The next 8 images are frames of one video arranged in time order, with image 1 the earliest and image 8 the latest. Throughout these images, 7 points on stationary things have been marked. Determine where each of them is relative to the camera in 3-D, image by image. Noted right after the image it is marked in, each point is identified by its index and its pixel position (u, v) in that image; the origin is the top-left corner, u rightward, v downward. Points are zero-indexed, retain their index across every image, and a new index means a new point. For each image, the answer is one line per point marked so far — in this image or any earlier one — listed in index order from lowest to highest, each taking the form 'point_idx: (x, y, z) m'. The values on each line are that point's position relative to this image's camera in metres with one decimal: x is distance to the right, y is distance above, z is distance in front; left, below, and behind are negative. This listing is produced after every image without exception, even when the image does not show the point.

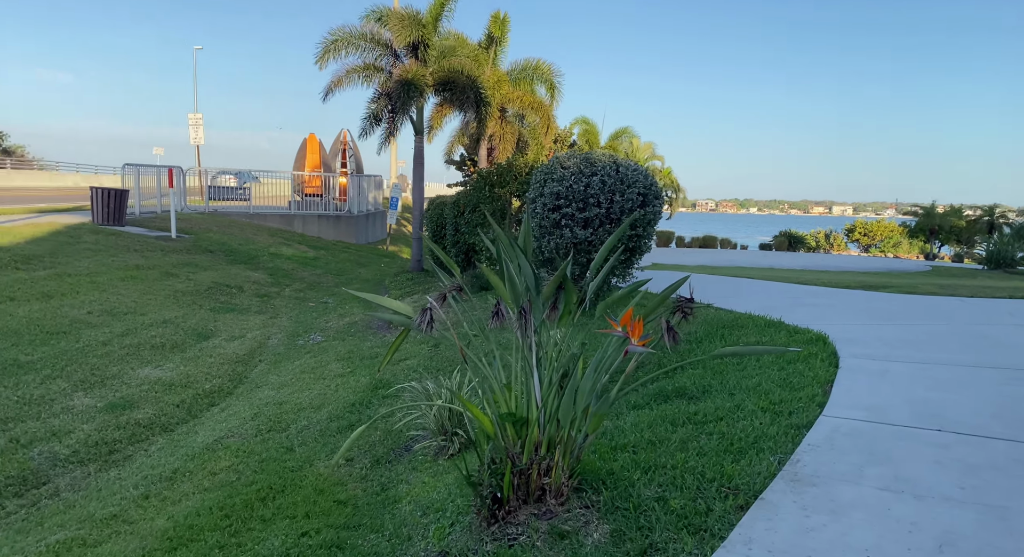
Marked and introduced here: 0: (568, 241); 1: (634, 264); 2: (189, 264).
0: (+0.5, +0.4, +6.6) m
1: (+1.2, +0.2, +6.9) m
2: (-5.9, +0.3, +13.0) m
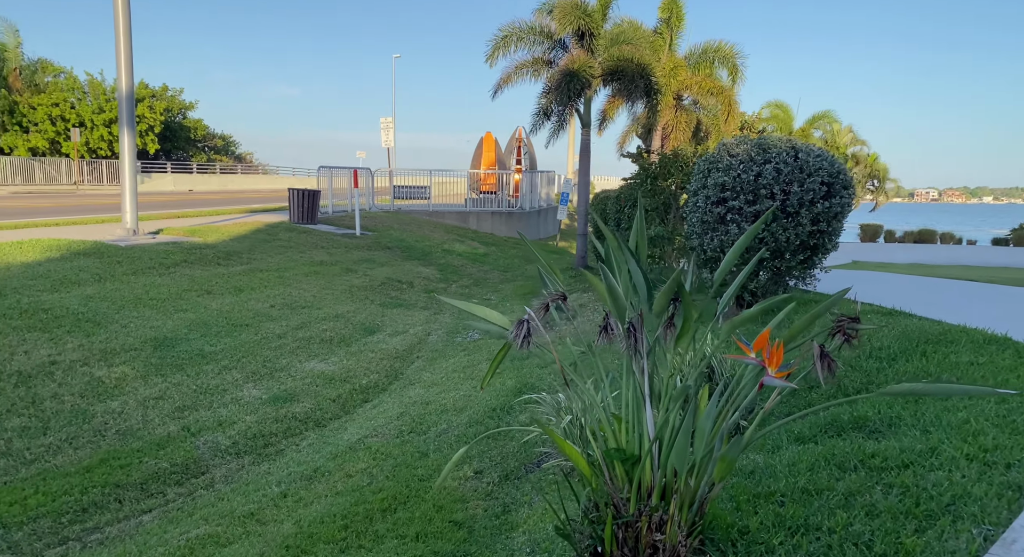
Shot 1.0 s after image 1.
0: (+1.9, +0.3, +5.9) m
1: (+2.6, +0.1, +6.1) m
2: (-2.8, +0.4, +13.7) m
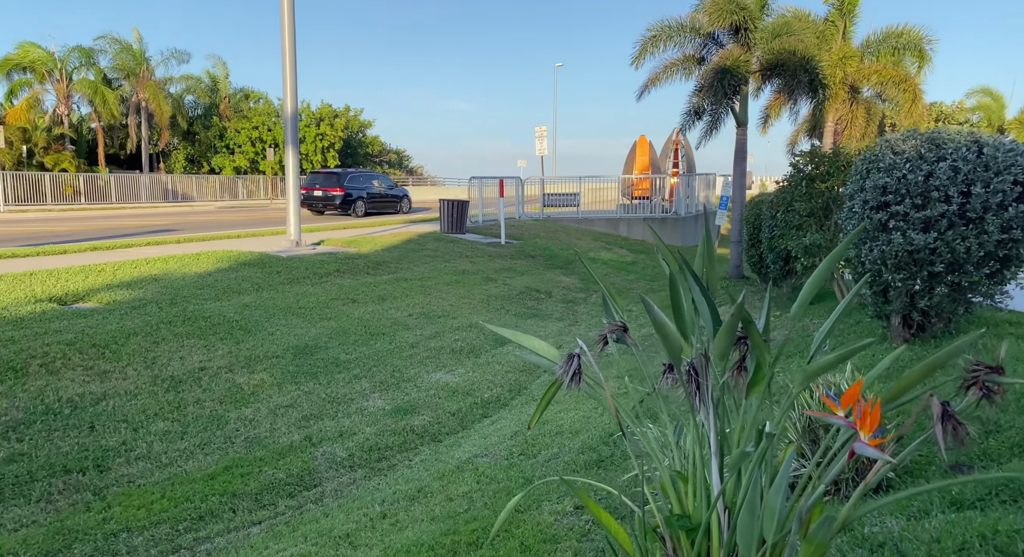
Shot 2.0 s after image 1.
0: (+2.8, +0.2, +5.1) m
1: (+3.5, 0.0, +5.1) m
2: (0.0, +0.2, +13.8) m
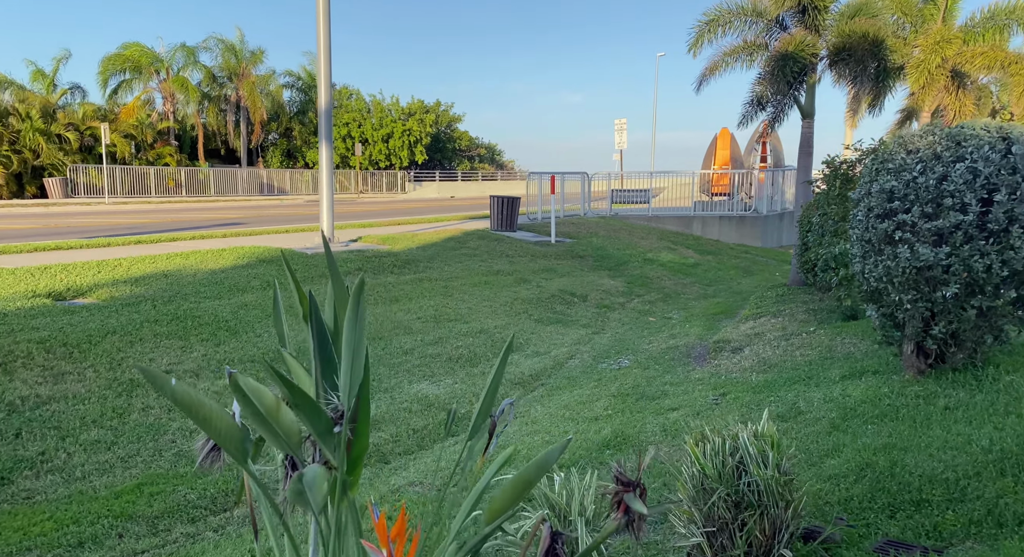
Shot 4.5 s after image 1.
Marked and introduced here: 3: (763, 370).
0: (+2.4, +0.1, +4.3) m
1: (+3.1, -0.1, +4.2) m
2: (+0.7, +0.2, +13.2) m
3: (+2.3, -0.9, +6.5) m
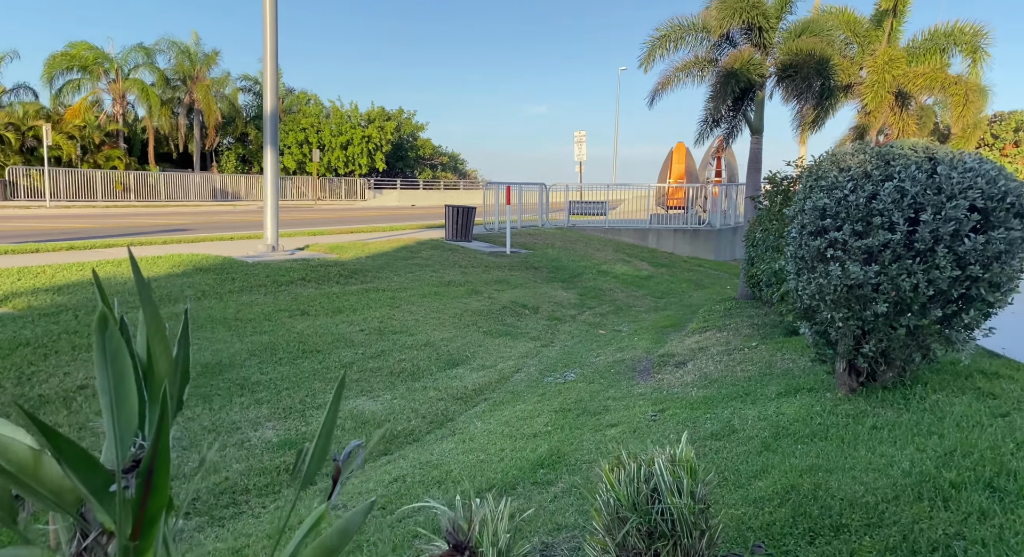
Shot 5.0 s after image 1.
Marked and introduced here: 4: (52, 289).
0: (+2.0, 0.0, +4.3) m
1: (+2.7, -0.3, +4.2) m
2: (-0.2, 0.0, +13.1) m
3: (+1.8, -1.0, +6.5) m
4: (-5.3, -0.1, +8.0) m
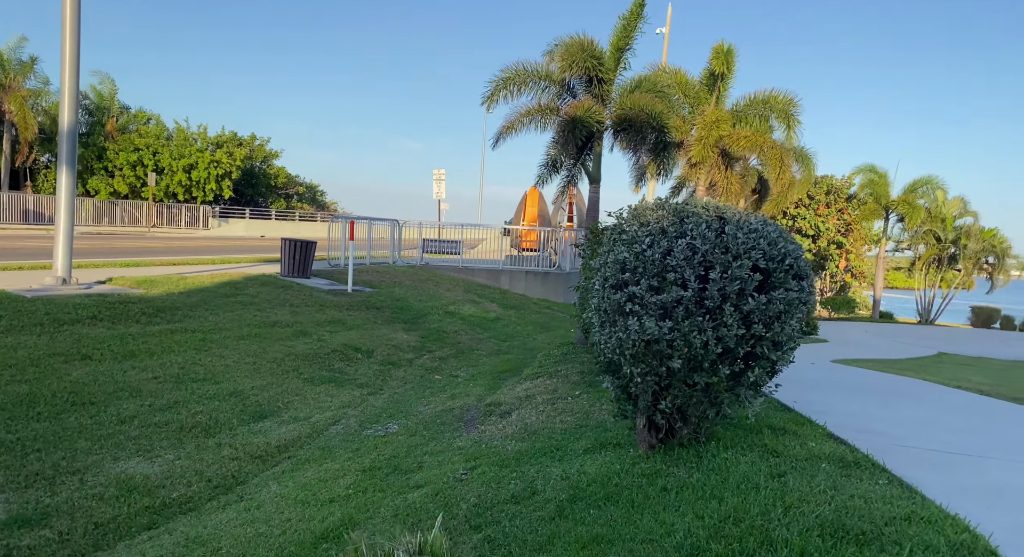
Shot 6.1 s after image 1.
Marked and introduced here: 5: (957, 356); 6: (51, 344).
0: (+0.8, -0.4, +4.2) m
1: (+1.5, -0.6, +4.3) m
2: (-3.1, -0.8, +12.4) m
3: (+0.1, -1.4, +6.3) m
4: (-7.1, -0.4, +6.5) m
5: (+7.9, -1.4, +12.5) m
6: (-5.1, -0.7, +7.8) m
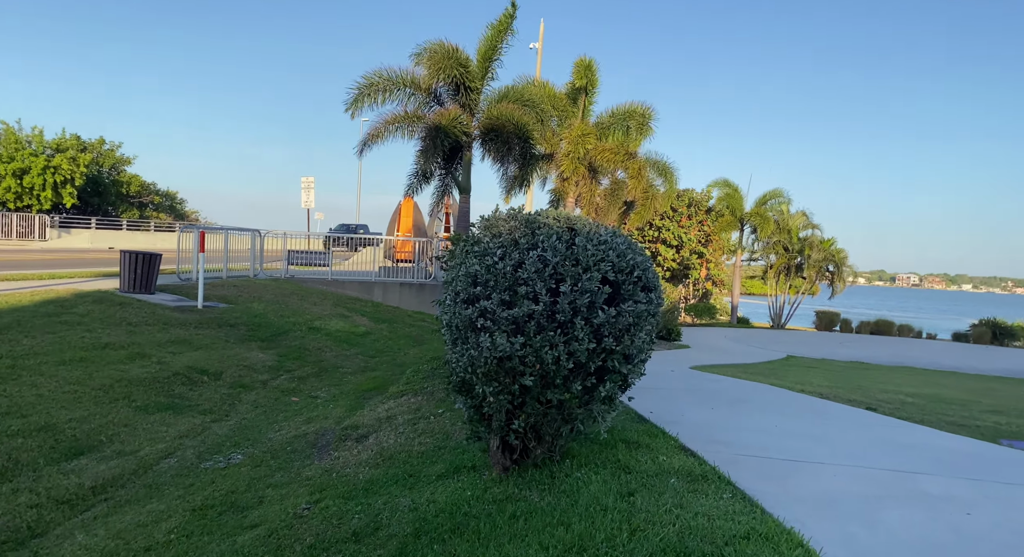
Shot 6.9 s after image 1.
0: (-0.1, -0.4, +4.0) m
1: (+0.5, -0.7, +4.1) m
2: (-5.4, -1.0, +11.4) m
3: (-1.1, -1.6, +5.9) m
4: (-8.3, -0.6, +4.8) m
5: (+5.5, -1.5, +13.3) m
6: (-6.5, -0.9, +6.5) m
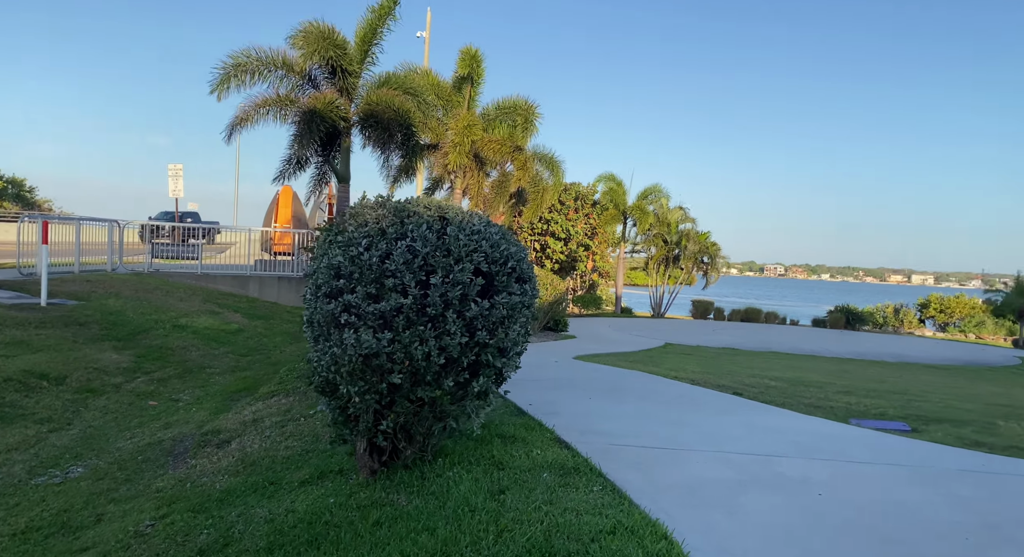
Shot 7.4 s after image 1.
0: (-0.9, -0.4, +3.7) m
1: (-0.2, -0.6, +4.0) m
2: (-7.2, -0.9, +10.2) m
3: (-2.1, -1.5, +5.5) m
4: (-9.0, -0.6, +3.3) m
5: (+3.3, -1.3, +13.8) m
6: (-7.5, -0.9, +5.2) m
